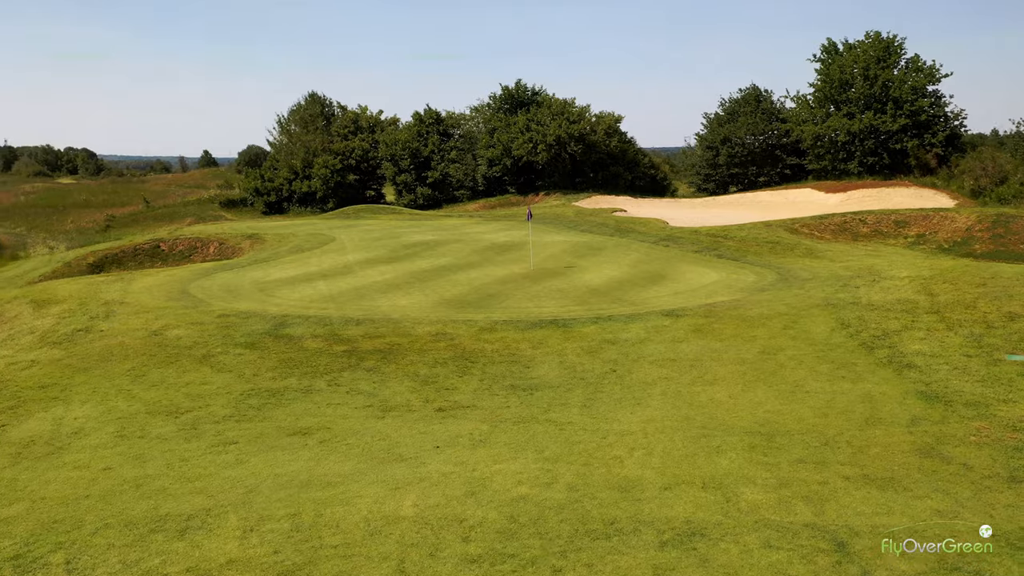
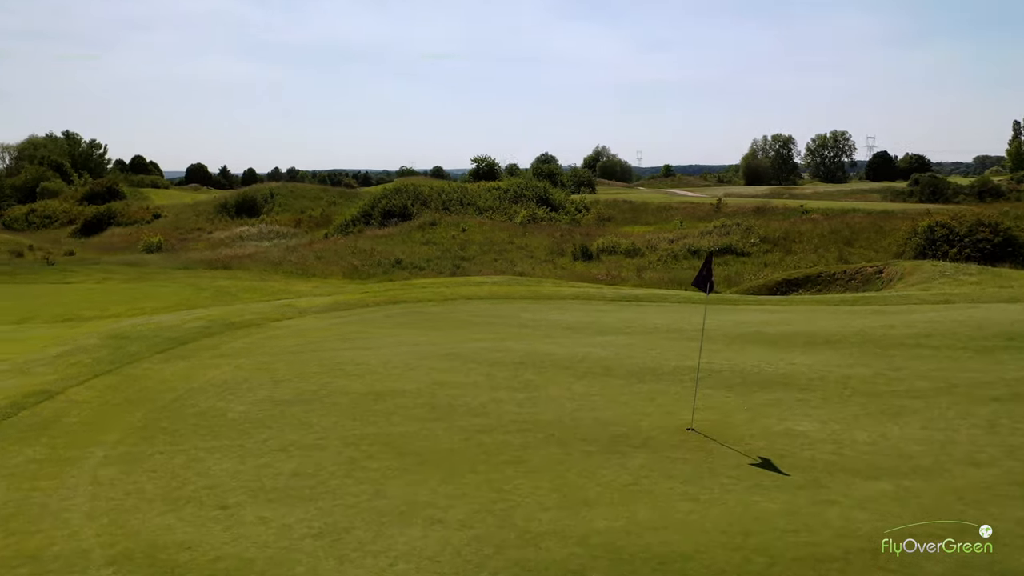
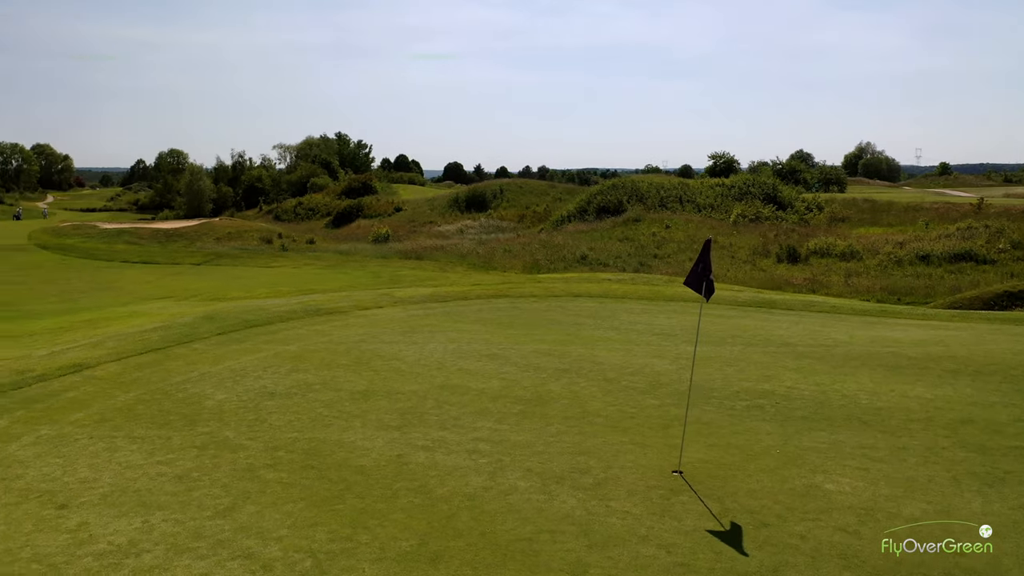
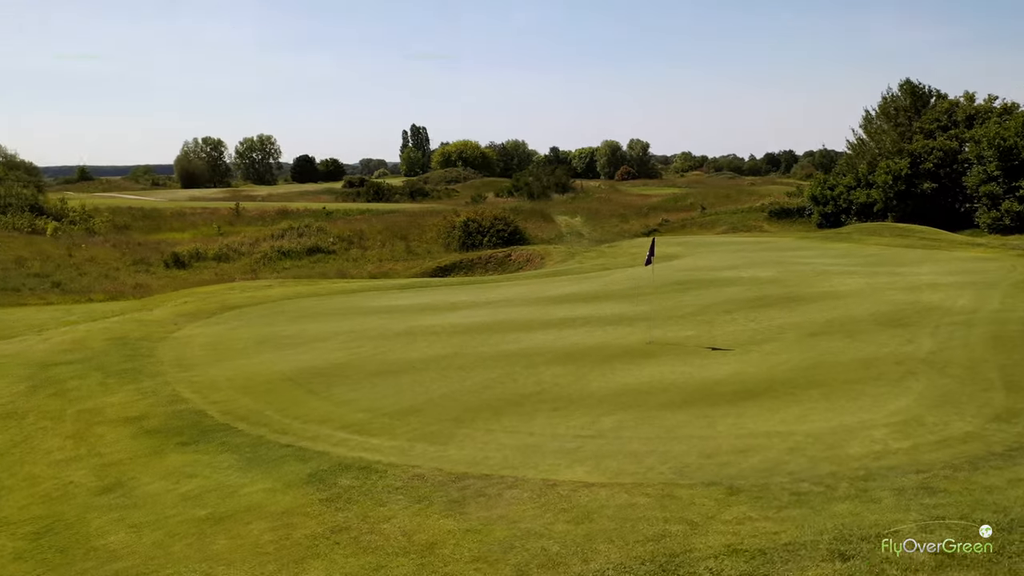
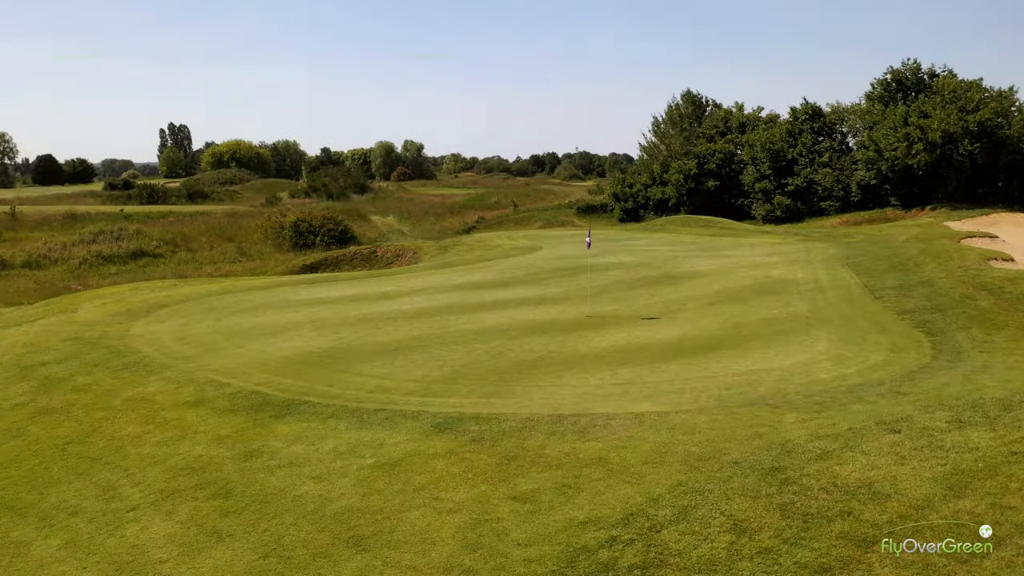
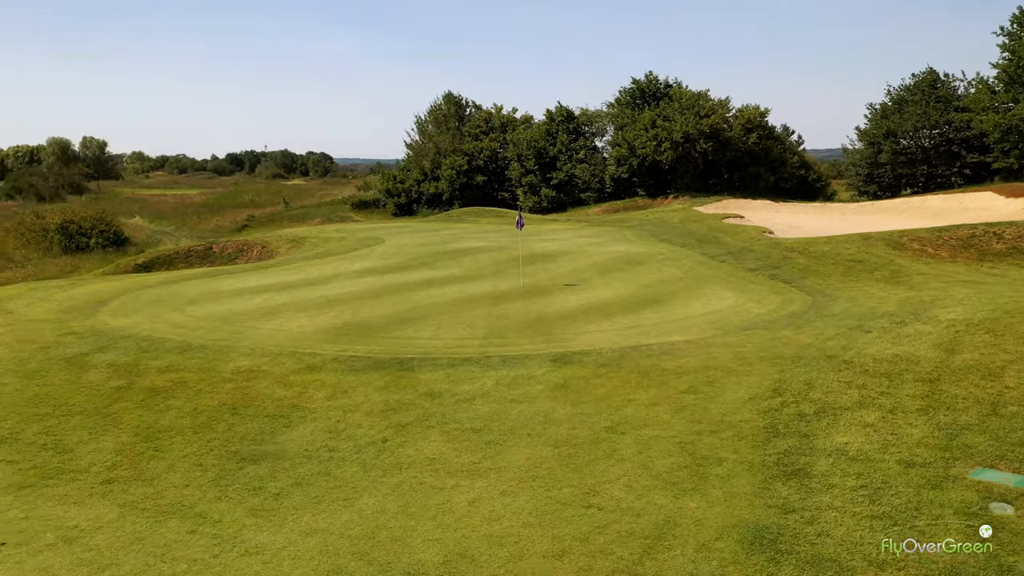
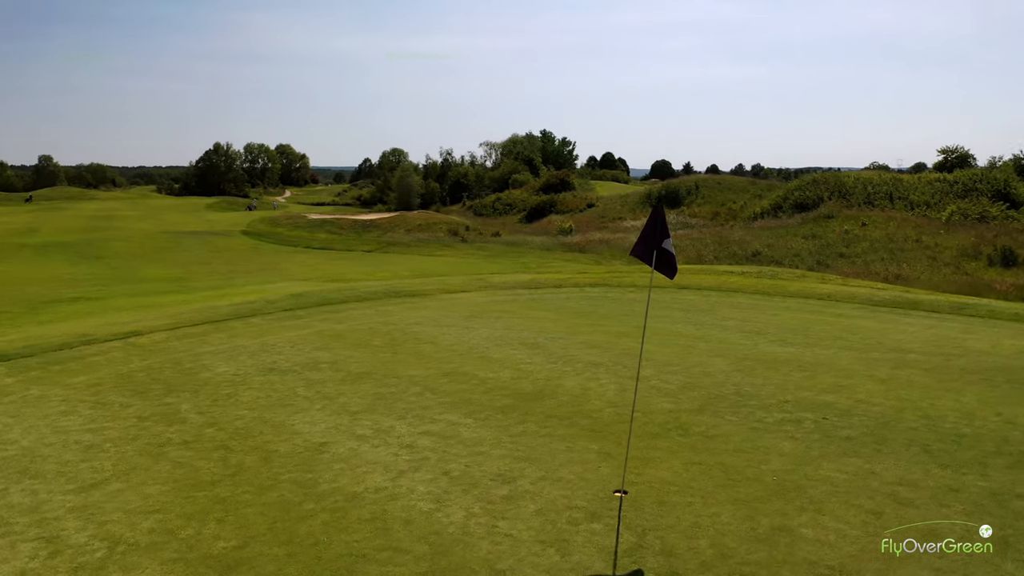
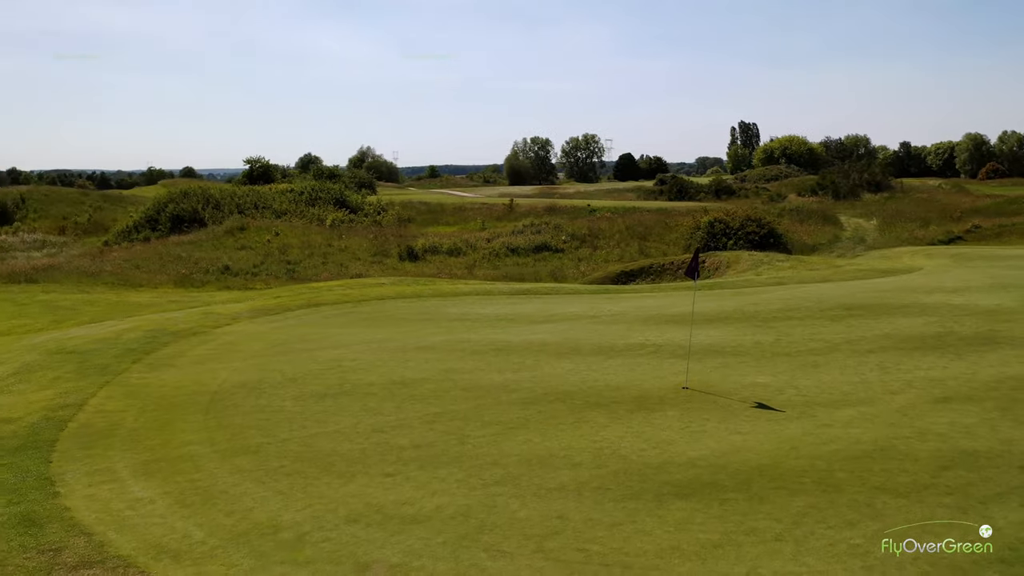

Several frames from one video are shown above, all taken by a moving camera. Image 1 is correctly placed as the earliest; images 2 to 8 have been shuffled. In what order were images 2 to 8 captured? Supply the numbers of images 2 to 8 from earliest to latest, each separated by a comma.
6, 5, 4, 8, 2, 3, 7
